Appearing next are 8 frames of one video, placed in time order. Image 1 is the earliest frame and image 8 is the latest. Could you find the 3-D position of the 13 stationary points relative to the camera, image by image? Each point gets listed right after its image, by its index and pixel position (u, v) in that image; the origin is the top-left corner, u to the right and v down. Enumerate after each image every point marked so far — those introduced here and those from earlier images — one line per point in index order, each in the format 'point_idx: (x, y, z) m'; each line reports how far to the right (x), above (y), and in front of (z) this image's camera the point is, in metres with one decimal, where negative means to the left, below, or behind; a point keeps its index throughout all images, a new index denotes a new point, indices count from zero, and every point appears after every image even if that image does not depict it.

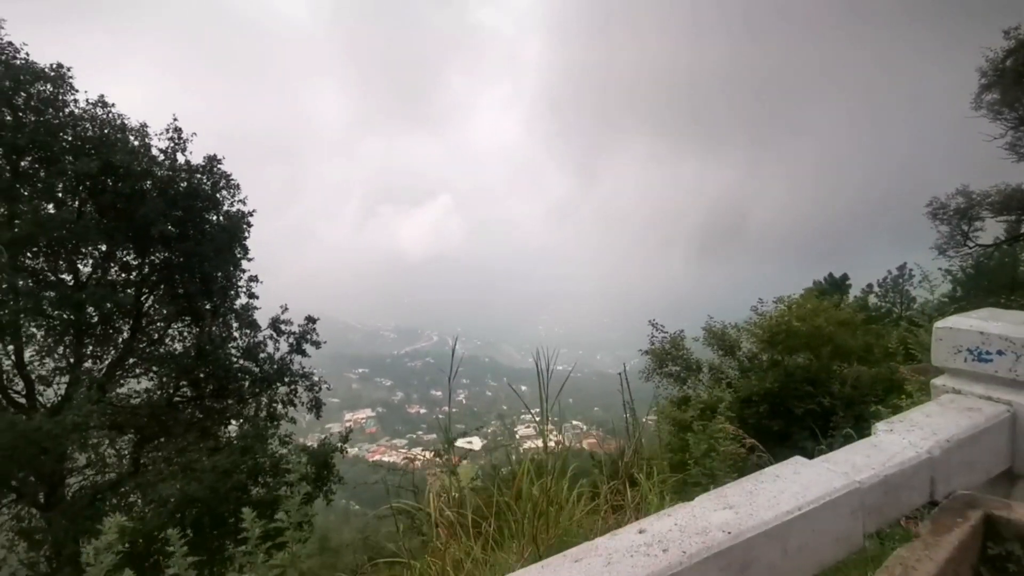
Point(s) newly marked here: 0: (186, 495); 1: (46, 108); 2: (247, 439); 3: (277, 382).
0: (-3.7, -2.4, +6.0) m
1: (-5.9, +2.3, +6.8) m
2: (-3.4, -2.0, +7.4) m
3: (-3.8, -1.5, +8.7) m
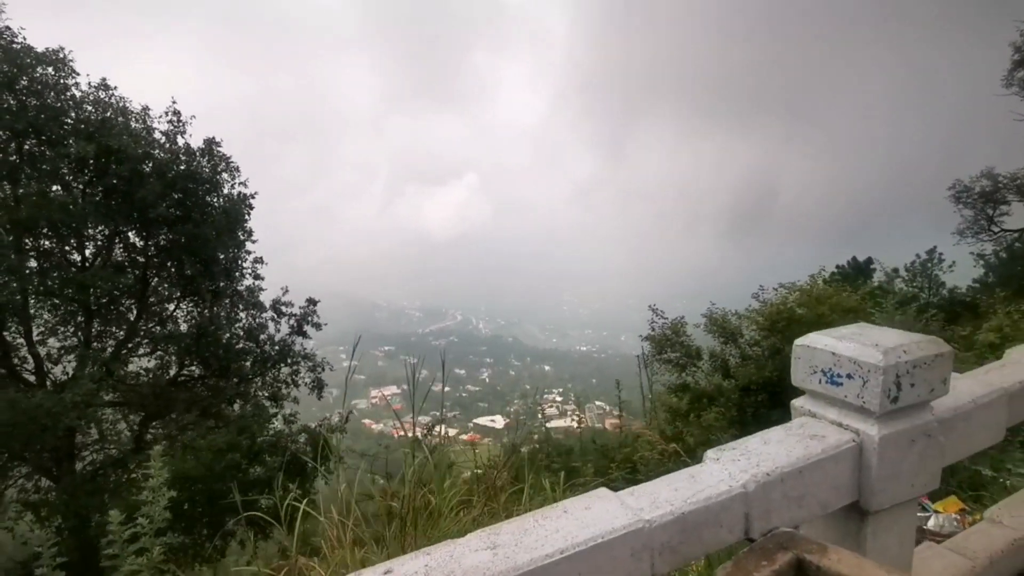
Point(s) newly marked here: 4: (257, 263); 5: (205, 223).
0: (-3.9, -2.2, +6.2) m
1: (-6.0, +2.5, +6.9) m
2: (-3.5, -1.7, +7.6) m
3: (-3.8, -1.2, +8.8) m
4: (-4.7, +0.5, +9.9) m
5: (-4.5, +0.9, +7.8) m
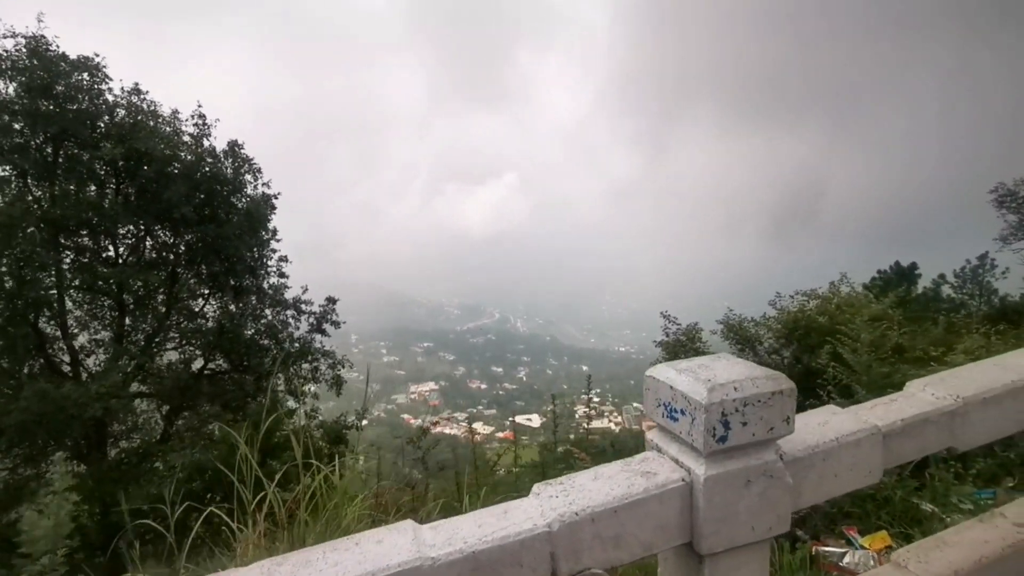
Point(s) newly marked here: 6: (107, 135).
0: (-3.8, -2.1, +6.5) m
1: (-5.8, +2.6, +7.3) m
2: (-3.4, -1.7, +7.8) m
3: (-3.6, -1.2, +9.0) m
4: (-4.4, +0.5, +10.2) m
5: (-4.3, +1.0, +8.1) m
6: (-5.6, +2.1, +7.4) m
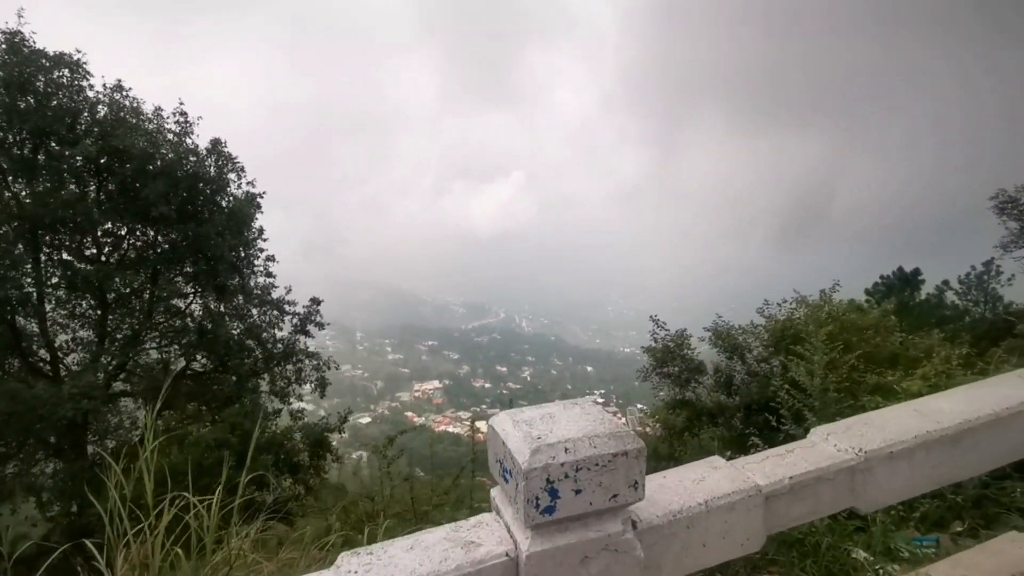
0: (-4.1, -2.1, +6.4) m
1: (-6.0, +2.6, +7.2) m
2: (-3.6, -1.7, +7.7) m
3: (-3.8, -1.2, +8.9) m
4: (-4.6, +0.5, +10.1) m
5: (-4.5, +1.0, +8.0) m
6: (-5.8, +2.1, +7.3) m
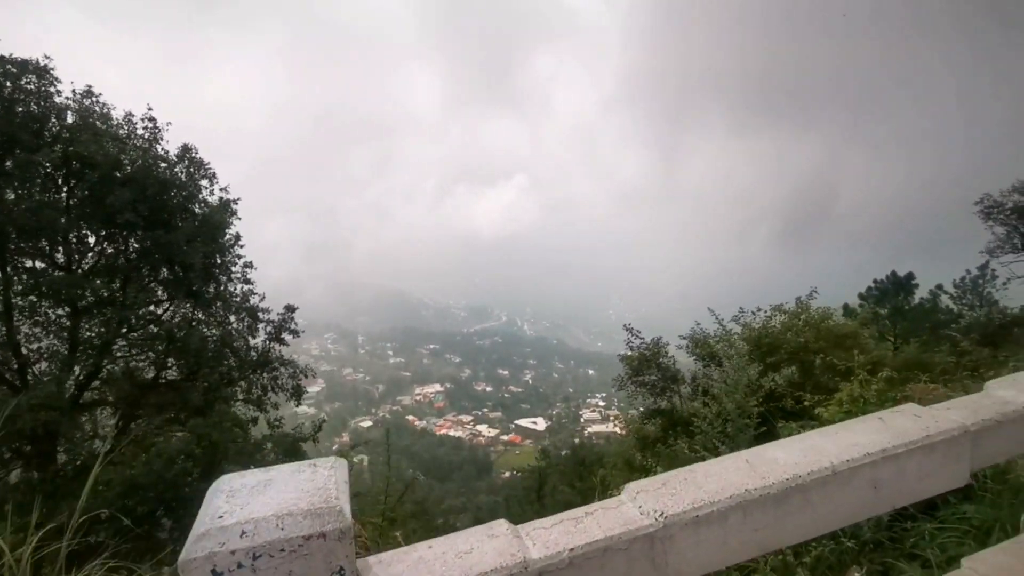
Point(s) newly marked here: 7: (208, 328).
0: (-4.4, -2.2, +6.2) m
1: (-6.4, +2.5, +7.1) m
2: (-4.0, -1.8, +7.6) m
3: (-4.2, -1.3, +8.8) m
4: (-4.9, +0.4, +10.0) m
5: (-4.9, +0.9, +7.9) m
6: (-6.1, +2.0, +7.2) m
7: (-4.8, -0.6, +8.4) m
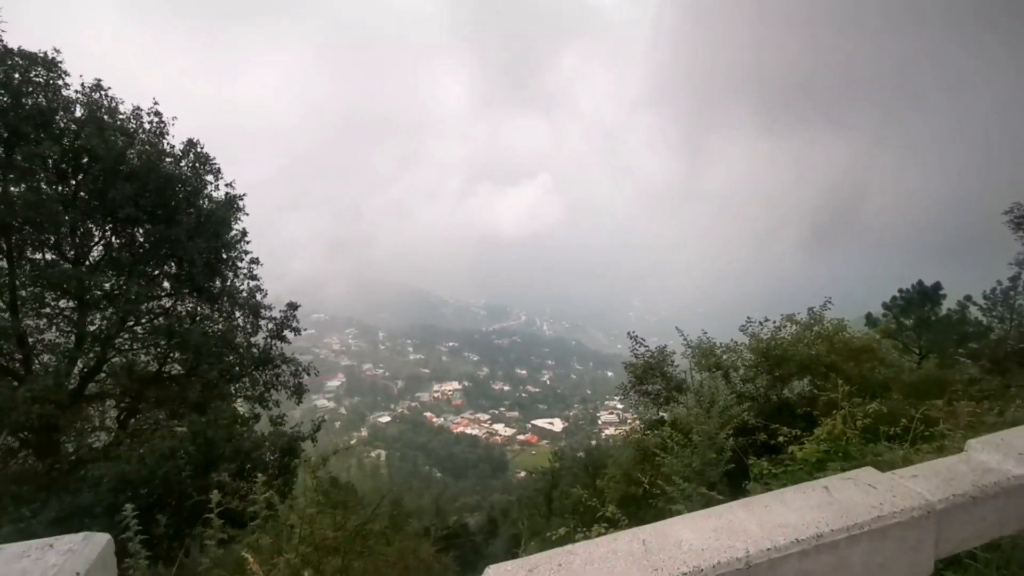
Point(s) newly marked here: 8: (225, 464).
0: (-4.5, -2.2, +6.2) m
1: (-6.3, +2.6, +7.2) m
2: (-4.0, -1.8, +7.5) m
3: (-4.1, -1.3, +8.8) m
4: (-4.8, +0.4, +10.0) m
5: (-4.8, +0.9, +7.9) m
6: (-6.1, +2.1, +7.3) m
7: (-4.8, -0.6, +8.4) m
8: (-3.7, -2.3, +6.9) m
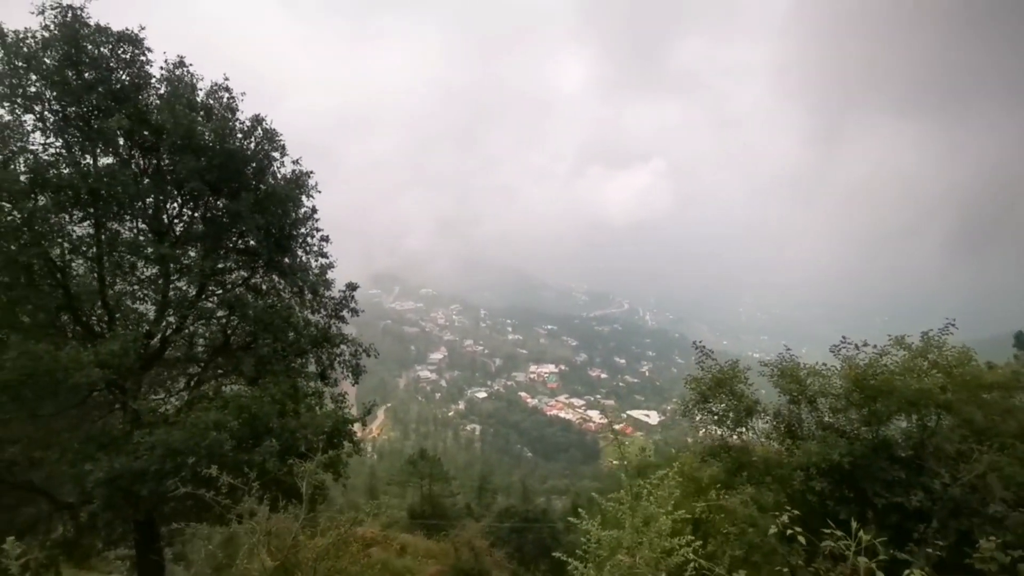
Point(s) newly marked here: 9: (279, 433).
0: (-4.1, -1.8, +6.5) m
1: (-5.4, +3.1, +7.6) m
2: (-3.3, -1.4, +7.6) m
3: (-3.2, -0.9, +8.9) m
4: (-3.6, +0.9, +10.2) m
5: (-3.9, +1.3, +8.0) m
6: (-5.2, +2.6, +7.6) m
7: (-3.8, -0.2, +8.6) m
8: (-3.2, -2.0, +7.0) m
9: (-3.1, -1.9, +7.2) m
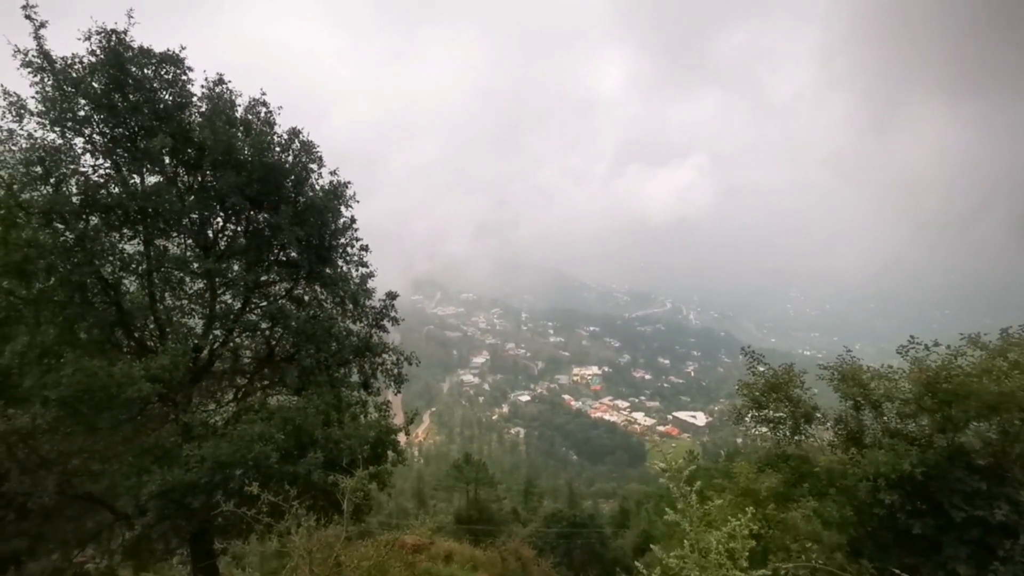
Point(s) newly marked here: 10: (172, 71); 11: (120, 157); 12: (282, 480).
0: (-3.6, -2.0, +6.6) m
1: (-4.9, +2.9, +7.8) m
2: (-2.7, -1.6, +7.7) m
3: (-2.6, -1.1, +8.9) m
4: (-2.8, +0.7, +10.2) m
5: (-3.4, +1.2, +8.2) m
6: (-4.7, +2.4, +7.8) m
7: (-3.2, -0.3, +8.7) m
8: (-2.6, -2.1, +7.1) m
9: (-2.6, -2.1, +7.2) m
10: (-4.8, +3.1, +7.7) m
11: (-5.4, +1.8, +7.4) m
12: (-2.9, -2.4, +6.6) m
